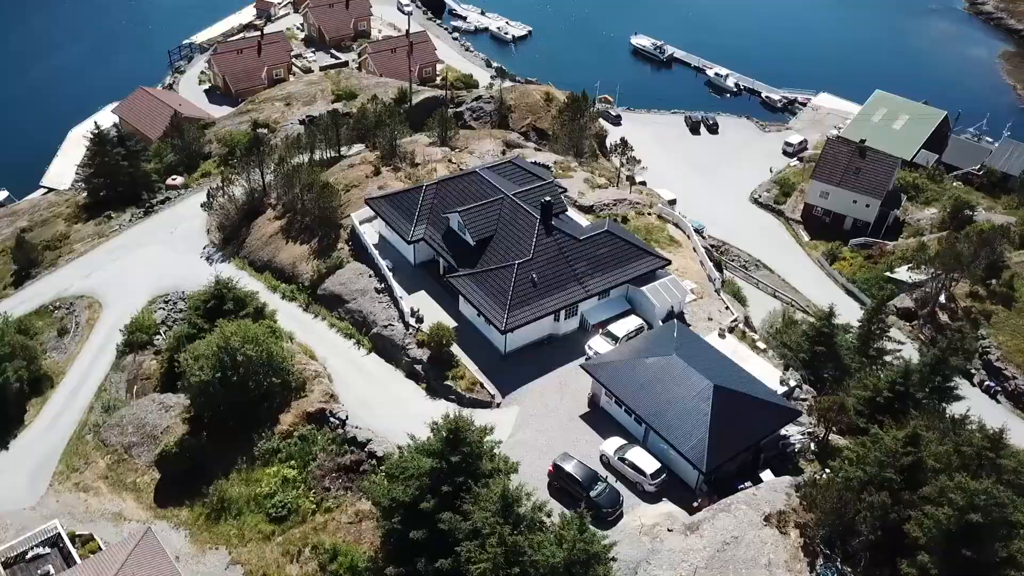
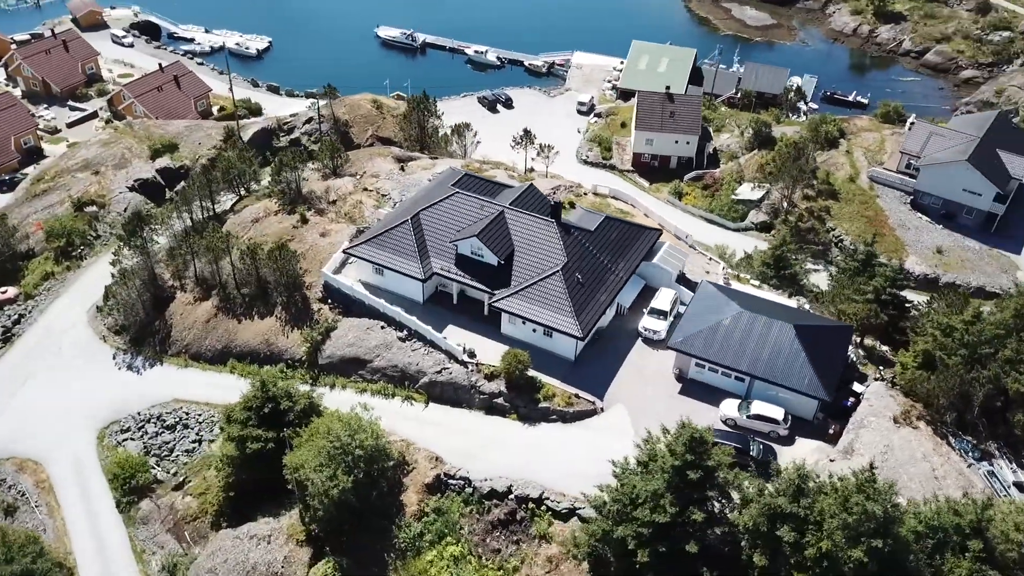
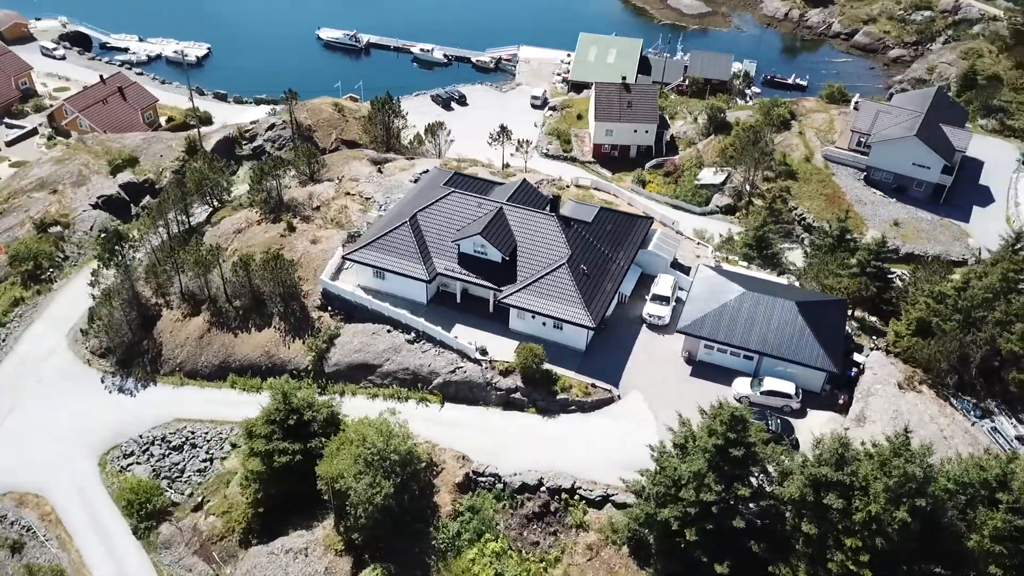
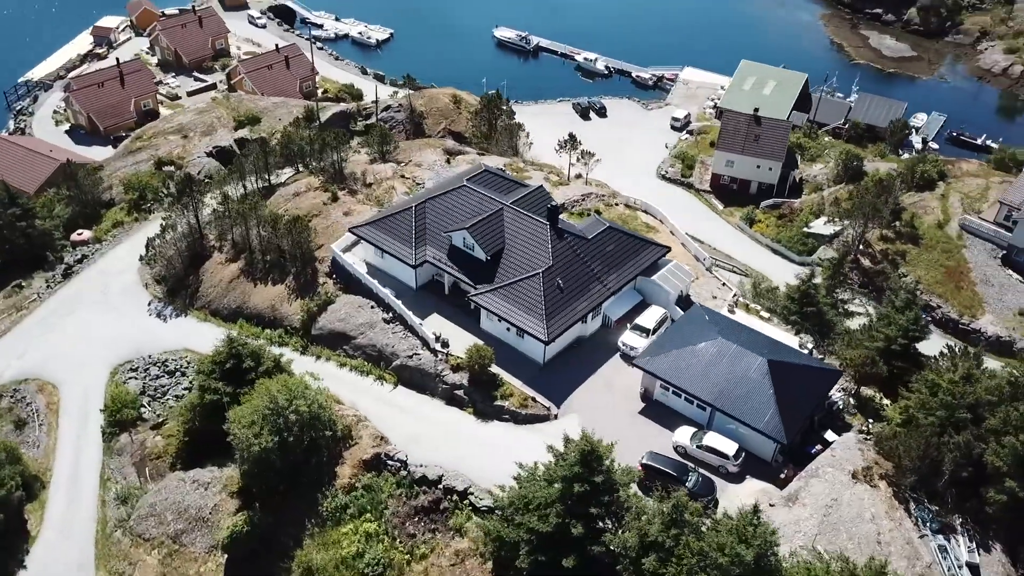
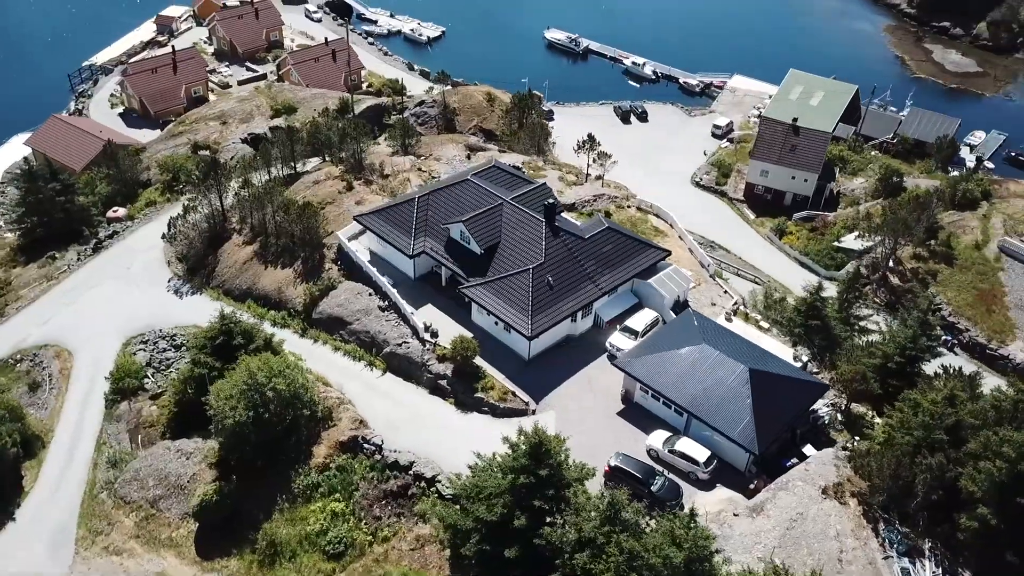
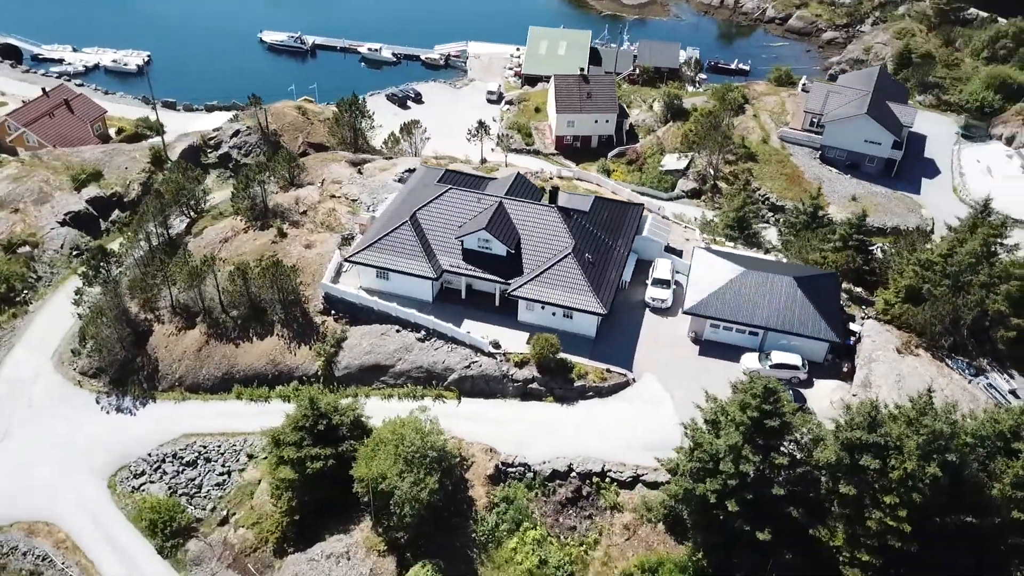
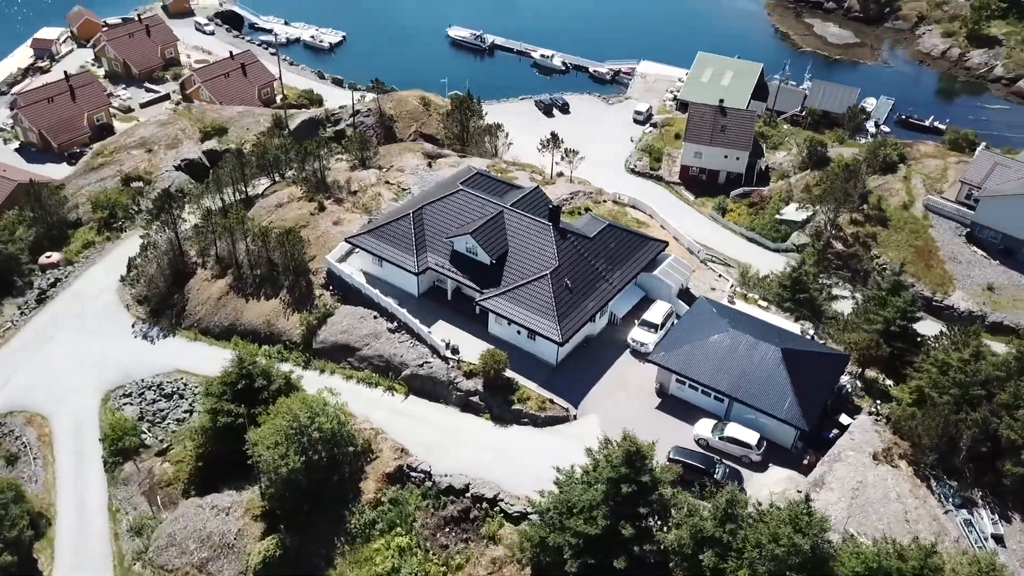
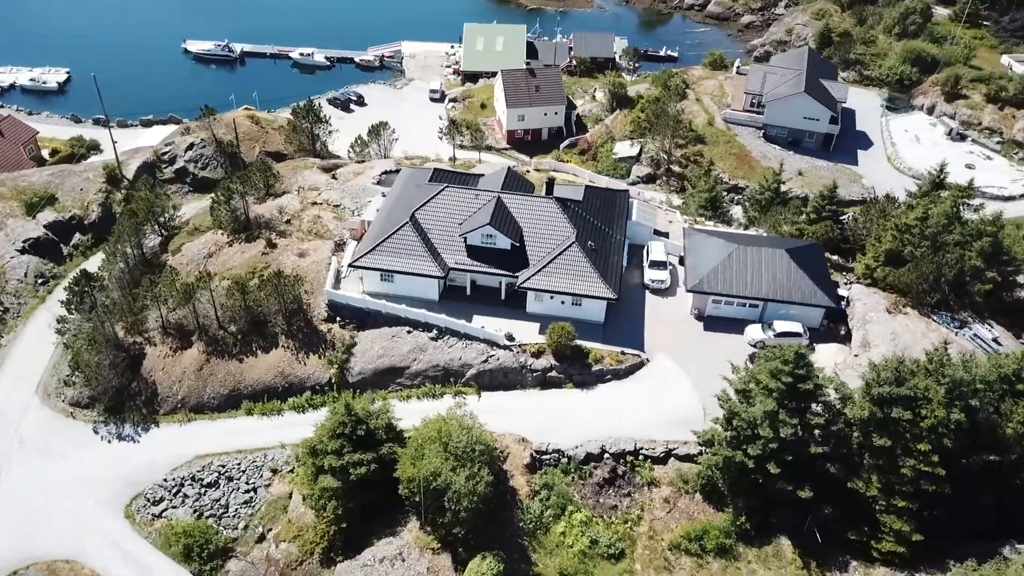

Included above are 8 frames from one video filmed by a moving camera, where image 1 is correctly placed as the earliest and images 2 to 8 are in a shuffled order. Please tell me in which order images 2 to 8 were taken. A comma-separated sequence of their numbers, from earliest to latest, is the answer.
5, 4, 7, 2, 3, 6, 8
